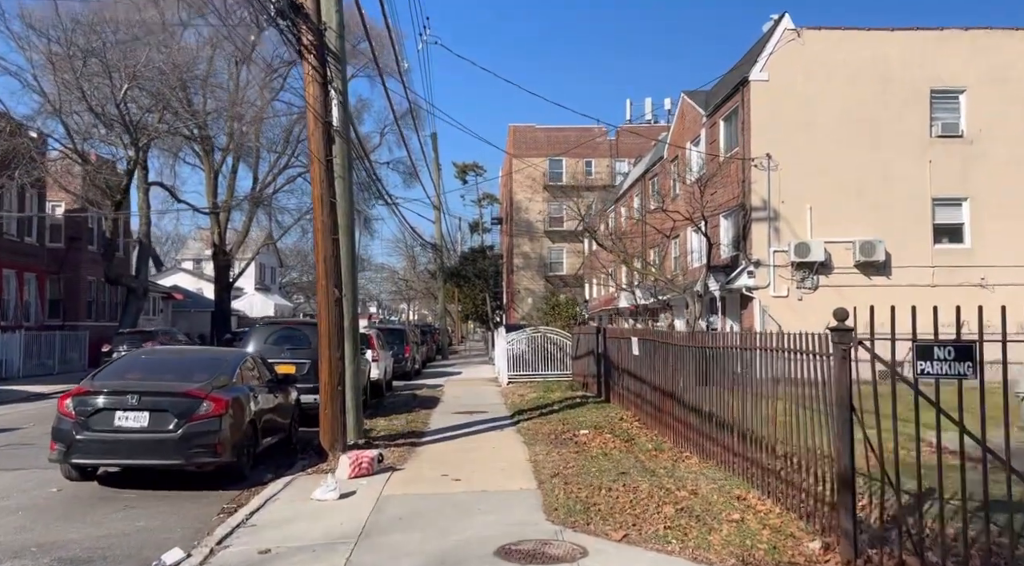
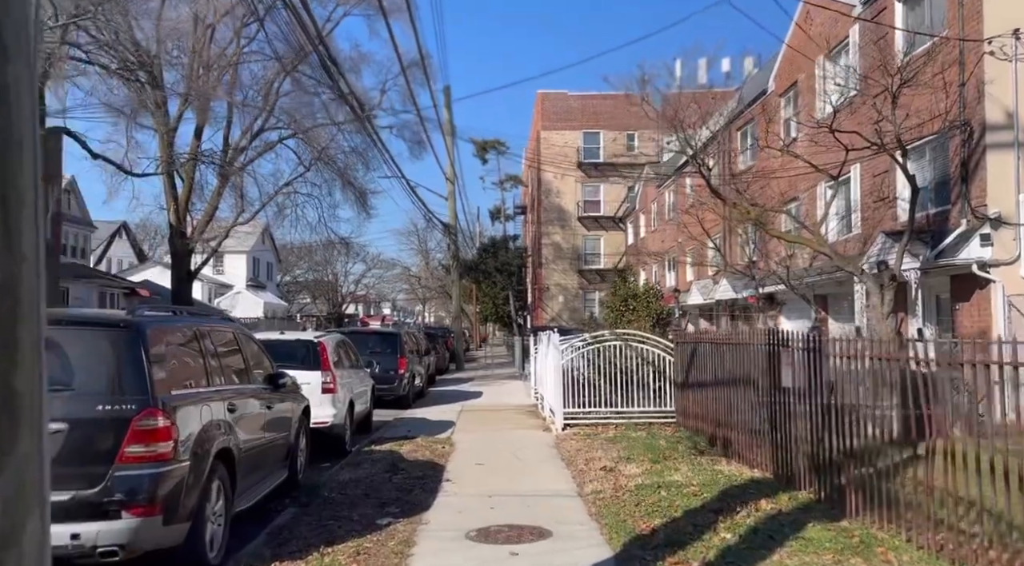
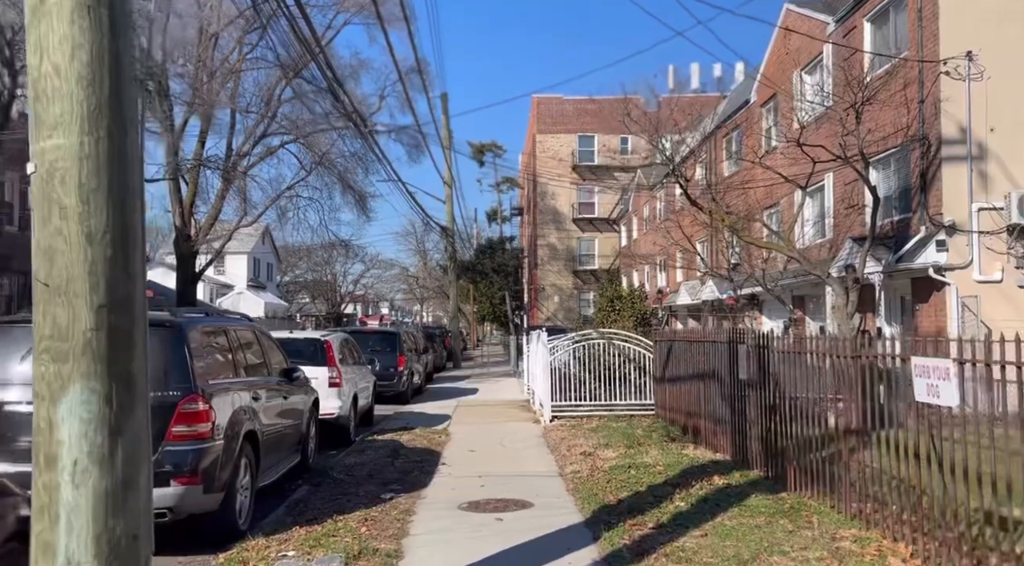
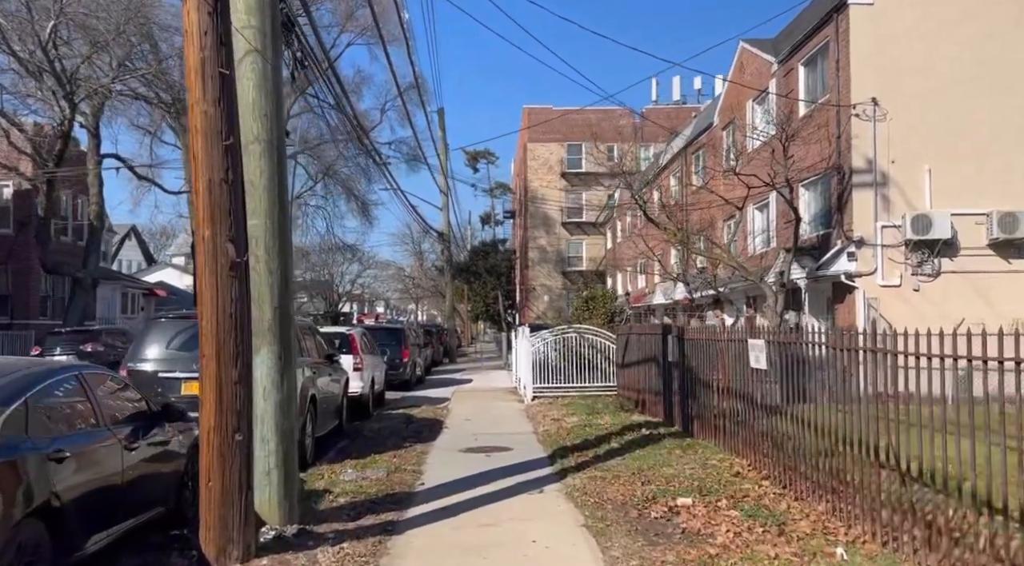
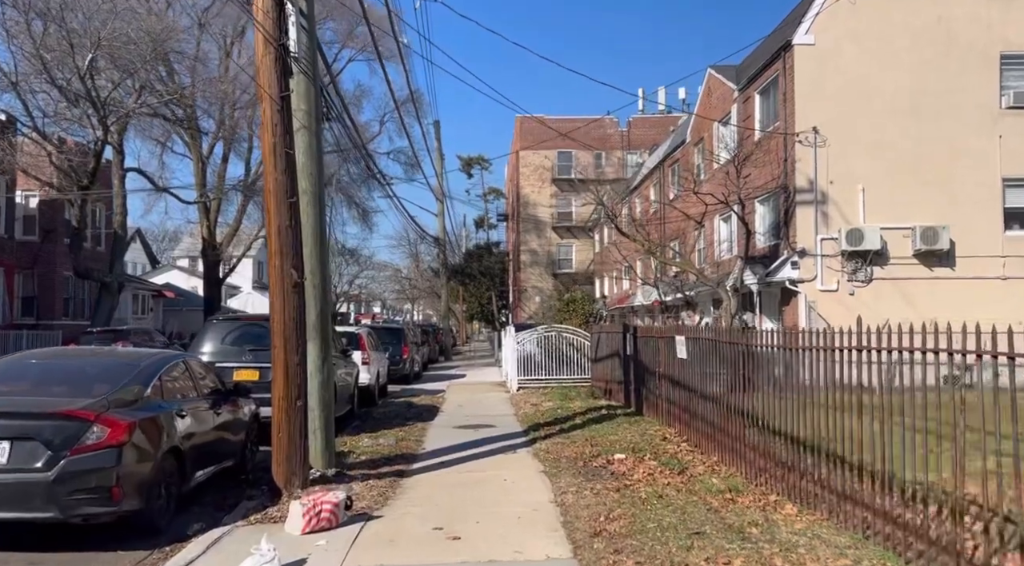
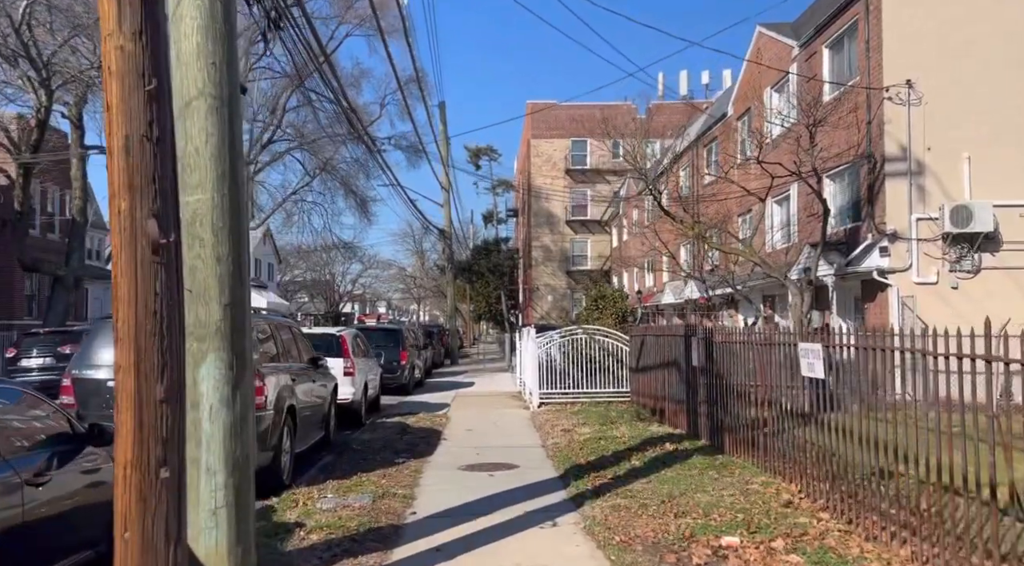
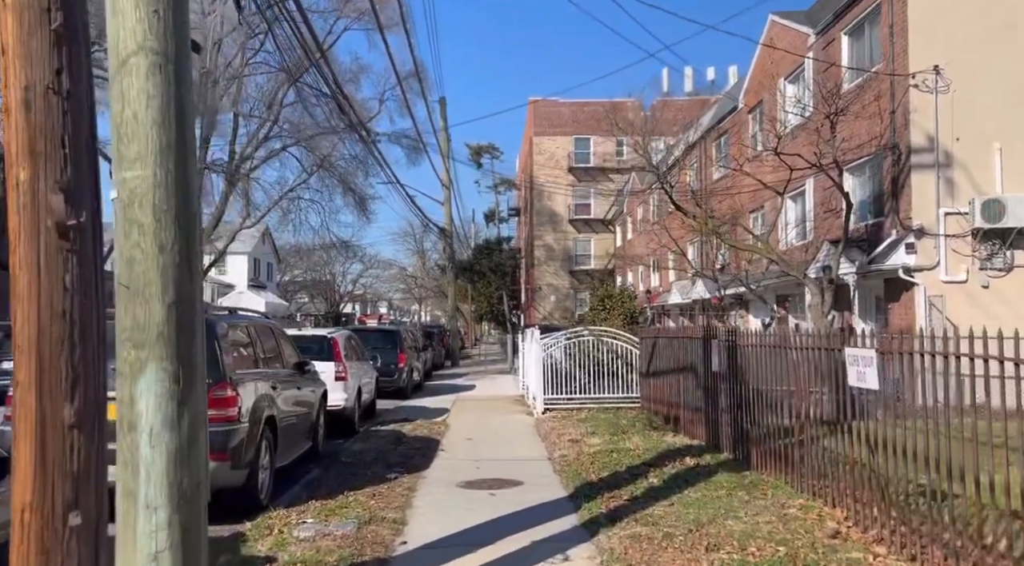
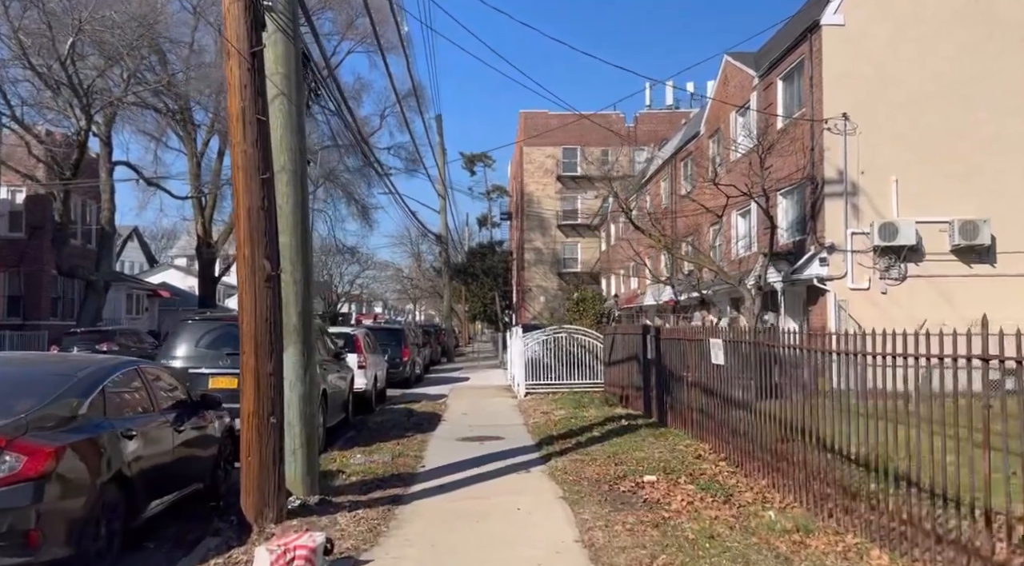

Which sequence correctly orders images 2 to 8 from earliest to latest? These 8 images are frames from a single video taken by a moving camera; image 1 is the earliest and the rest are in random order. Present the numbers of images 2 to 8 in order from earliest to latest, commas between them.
5, 8, 4, 6, 7, 3, 2
